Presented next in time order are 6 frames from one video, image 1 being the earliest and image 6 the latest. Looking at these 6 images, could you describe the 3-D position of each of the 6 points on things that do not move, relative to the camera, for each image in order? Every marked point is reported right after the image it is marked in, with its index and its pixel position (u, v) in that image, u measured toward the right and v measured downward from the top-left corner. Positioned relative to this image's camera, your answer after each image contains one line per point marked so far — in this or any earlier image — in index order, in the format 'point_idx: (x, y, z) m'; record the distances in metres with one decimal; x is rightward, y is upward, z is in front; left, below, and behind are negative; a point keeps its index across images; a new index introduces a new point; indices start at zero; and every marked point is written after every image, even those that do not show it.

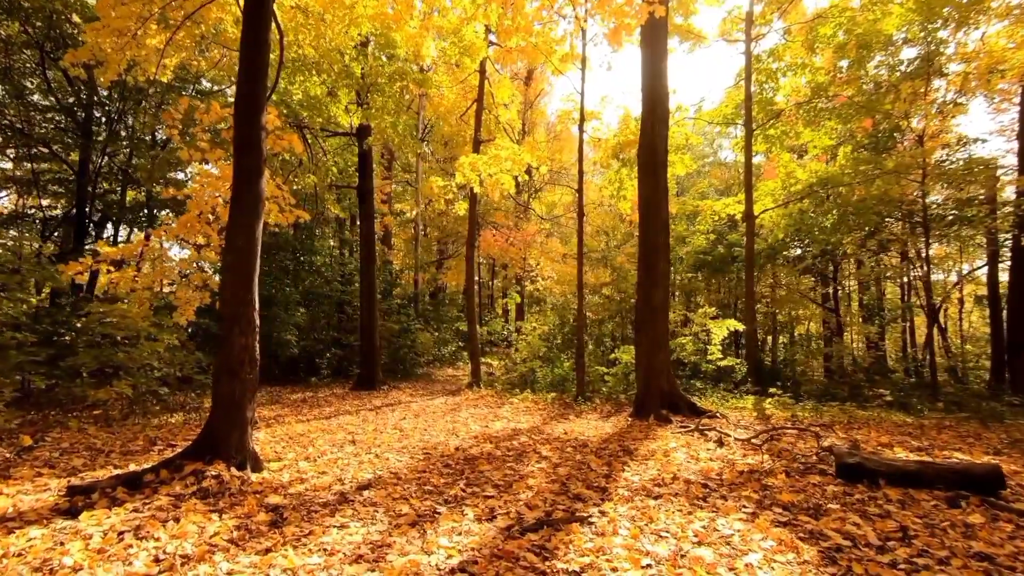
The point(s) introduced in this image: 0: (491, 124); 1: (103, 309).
0: (-0.5, +4.2, +12.3) m
1: (-5.8, -0.3, +6.7) m
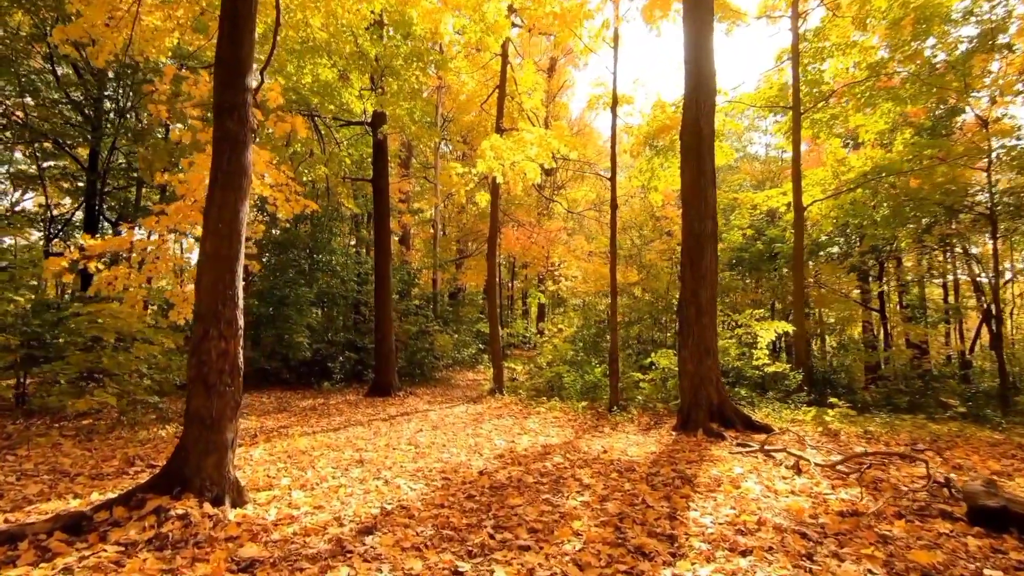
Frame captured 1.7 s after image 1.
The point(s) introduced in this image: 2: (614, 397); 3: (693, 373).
0: (0.0, +4.2, +11.5) m
1: (-5.4, -0.3, +6.1) m
2: (+1.9, -2.0, +8.7) m
3: (+2.7, -1.3, +7.1) m
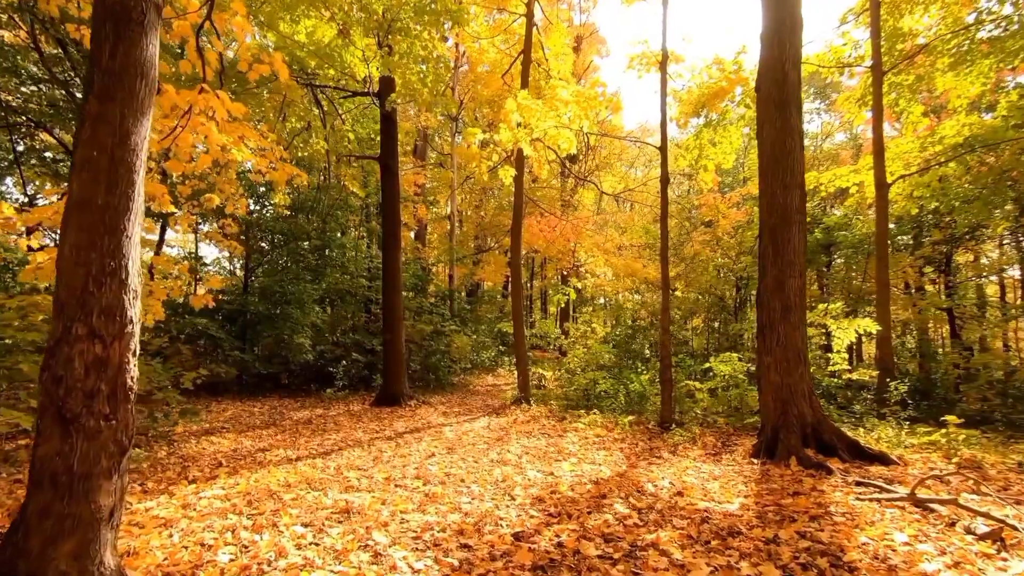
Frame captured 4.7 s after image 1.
0: (+0.6, +4.4, +10.0) m
1: (-5.0, -0.2, +4.9) m
2: (+2.4, -1.9, +7.2) m
3: (+3.1, -1.1, +5.6) m
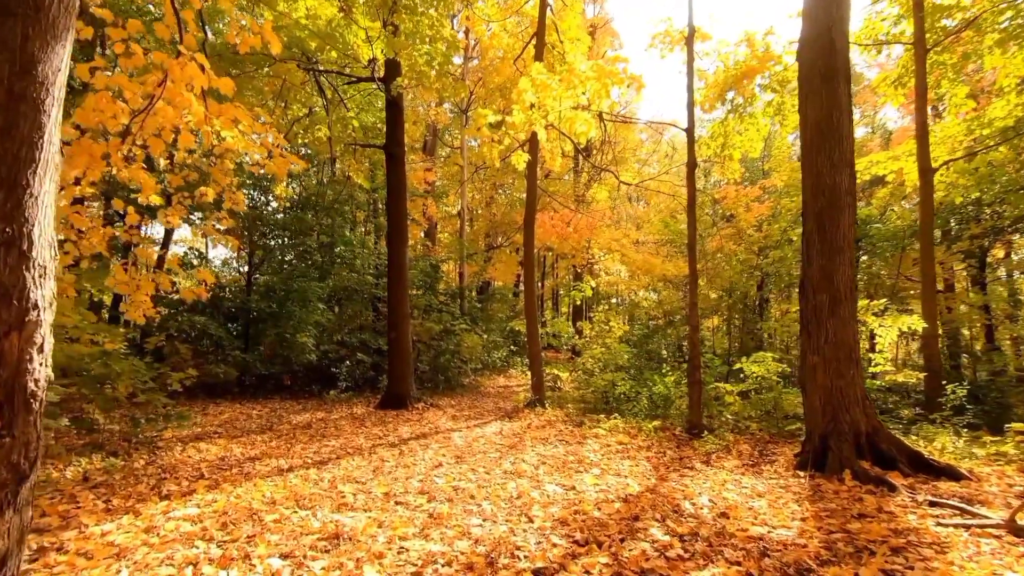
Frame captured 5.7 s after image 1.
0: (+0.9, +4.5, +9.5) m
1: (-4.9, -0.1, +4.5) m
2: (+2.6, -1.8, +6.6) m
3: (+3.3, -1.0, +5.0) m
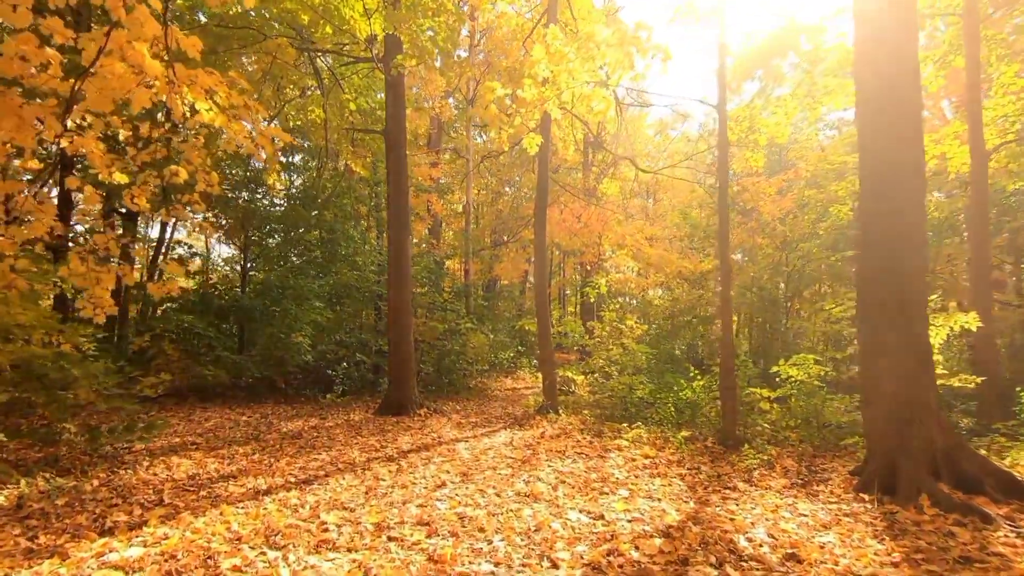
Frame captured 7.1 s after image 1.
0: (+1.0, +4.5, +8.8) m
1: (-4.8, 0.0, +3.8) m
2: (+2.7, -1.7, +5.9) m
3: (+3.4, -0.9, +4.2) m
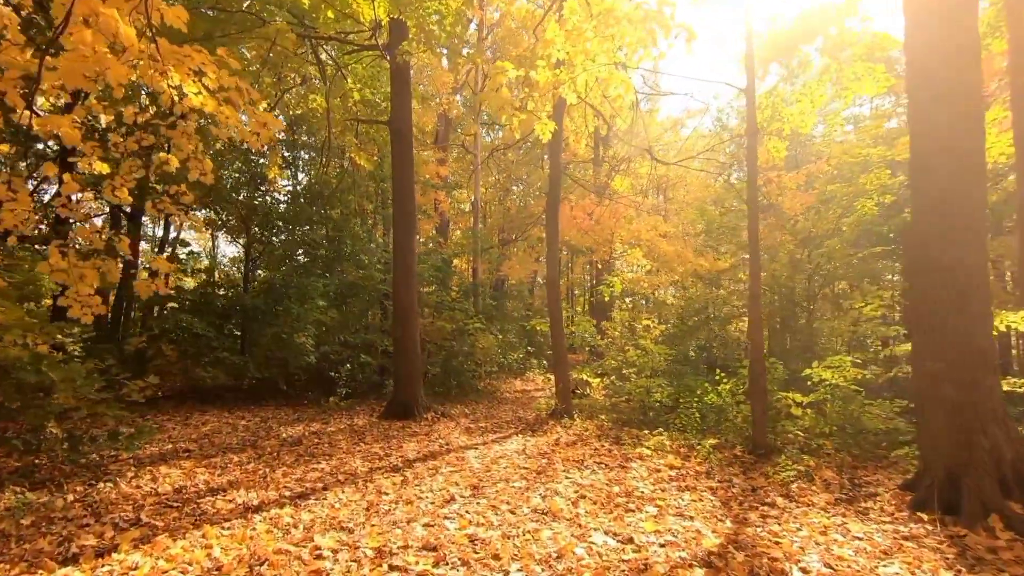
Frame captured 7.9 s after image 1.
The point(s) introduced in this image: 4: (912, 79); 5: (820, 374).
0: (+1.2, +4.6, +8.4) m
1: (-4.7, 0.0, +3.5) m
2: (+2.9, -1.7, +5.4) m
3: (+3.5, -0.9, +3.8) m
4: (+3.5, +2.0, +4.1) m
5: (+4.1, -1.2, +6.4) m
